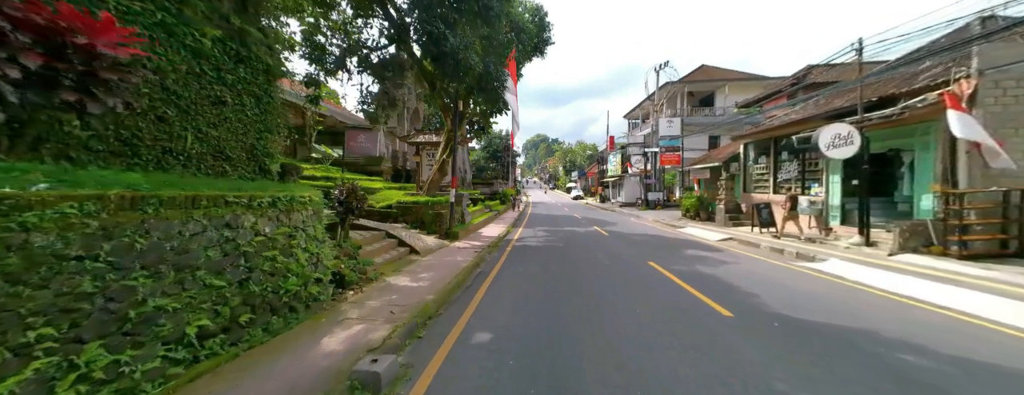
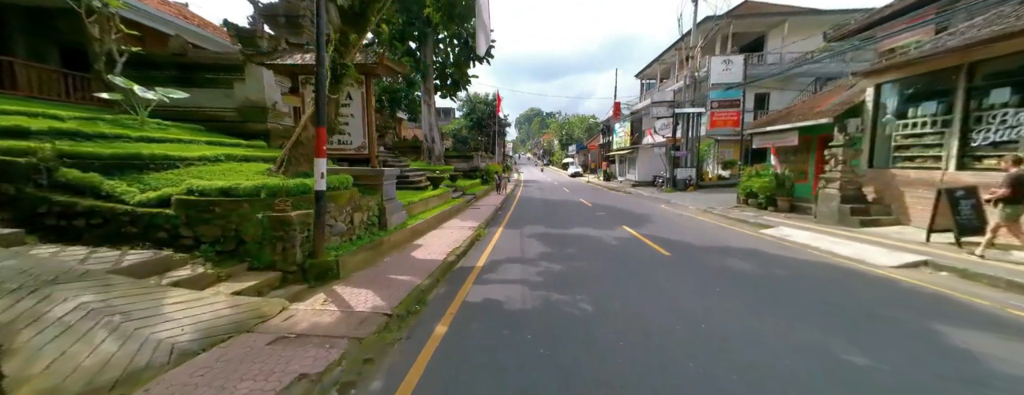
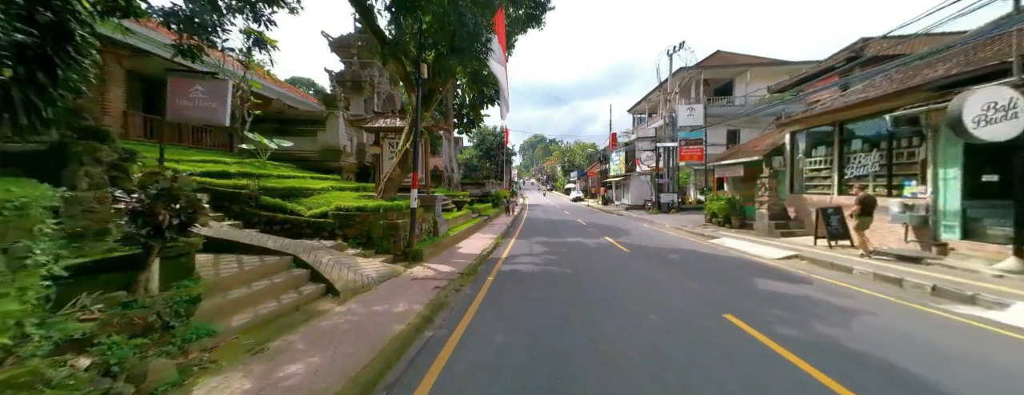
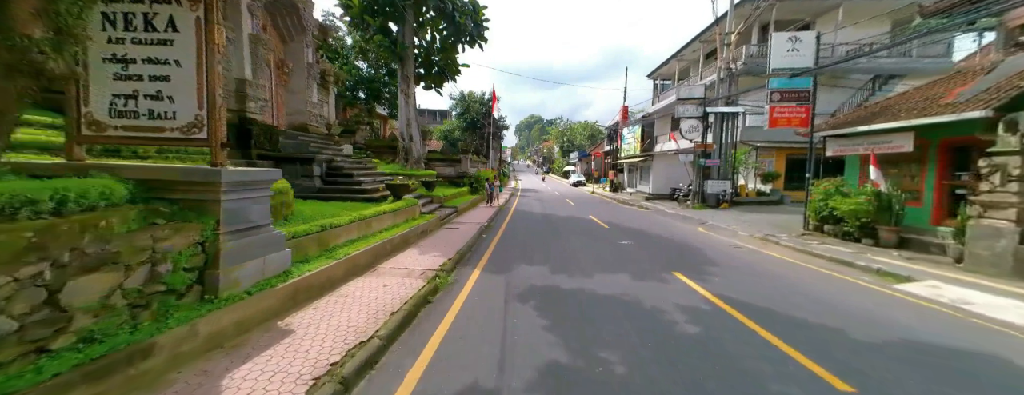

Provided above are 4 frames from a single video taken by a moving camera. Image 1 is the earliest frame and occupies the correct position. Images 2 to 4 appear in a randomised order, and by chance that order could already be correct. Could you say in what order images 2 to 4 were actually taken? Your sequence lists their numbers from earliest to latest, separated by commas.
3, 2, 4
